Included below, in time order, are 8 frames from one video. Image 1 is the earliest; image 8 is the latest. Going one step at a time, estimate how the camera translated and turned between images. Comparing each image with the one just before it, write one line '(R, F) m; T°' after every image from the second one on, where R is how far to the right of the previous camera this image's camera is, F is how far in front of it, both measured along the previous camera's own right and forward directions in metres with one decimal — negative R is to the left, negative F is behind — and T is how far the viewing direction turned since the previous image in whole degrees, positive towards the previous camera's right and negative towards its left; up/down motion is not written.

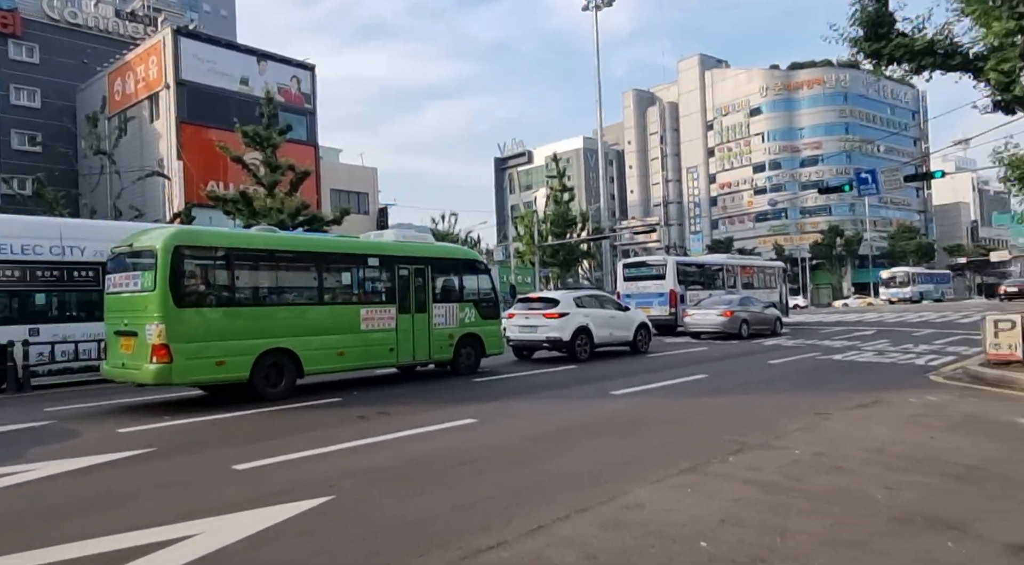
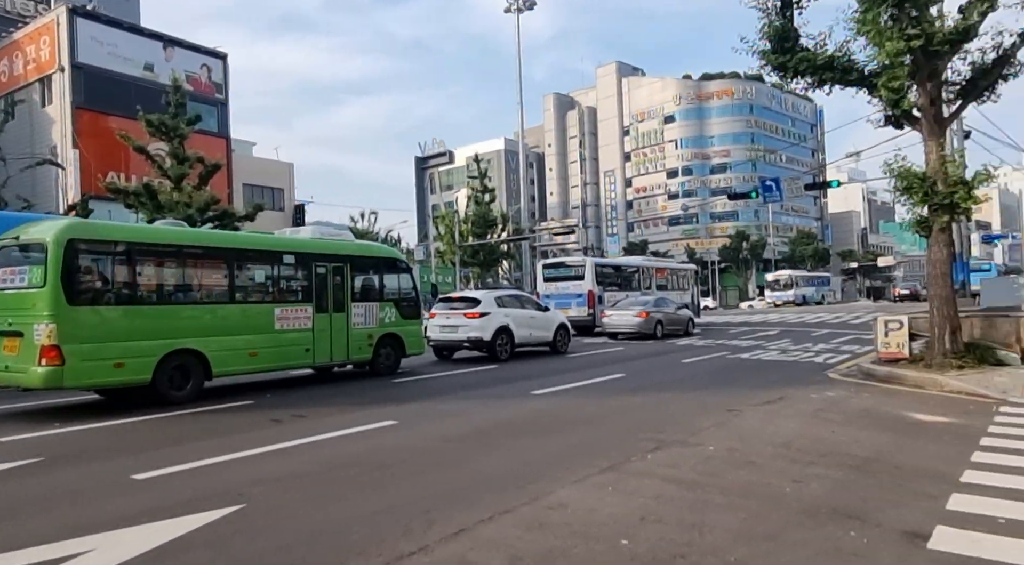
(0.0, +0.1) m; +7°
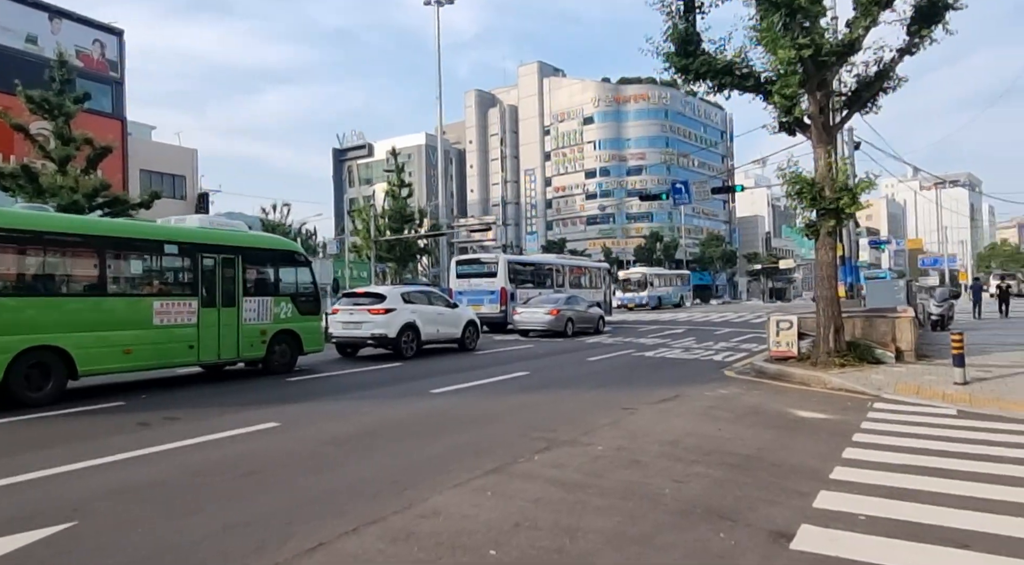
(+0.3, +0.3) m; +7°
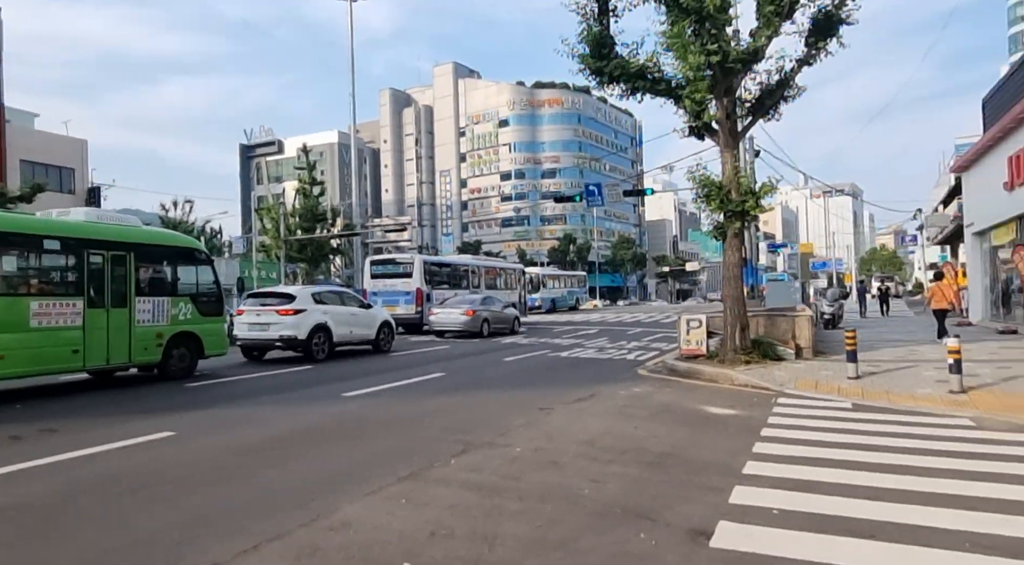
(0.0, +0.2) m; +7°
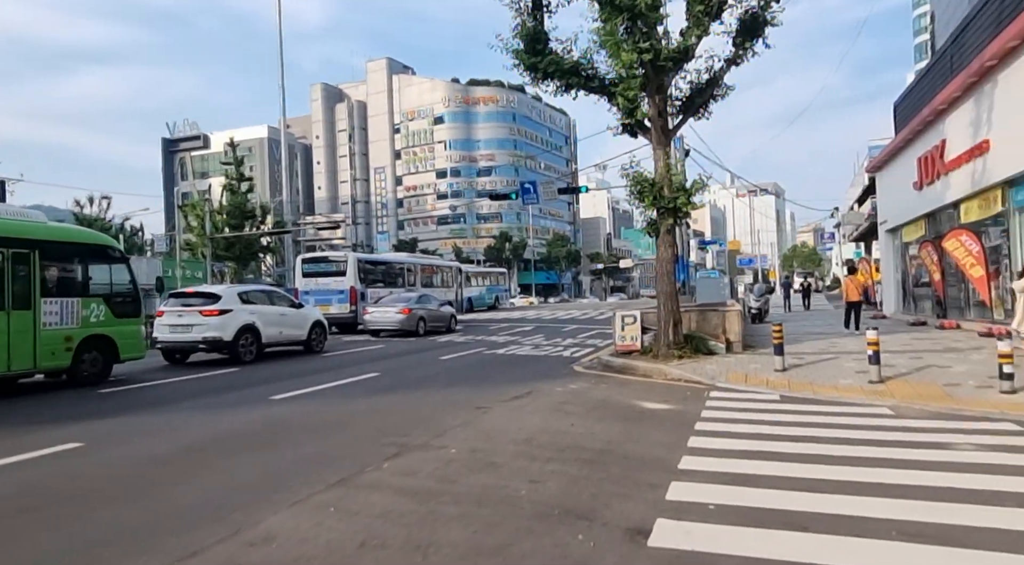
(0.0, +0.2) m; +5°
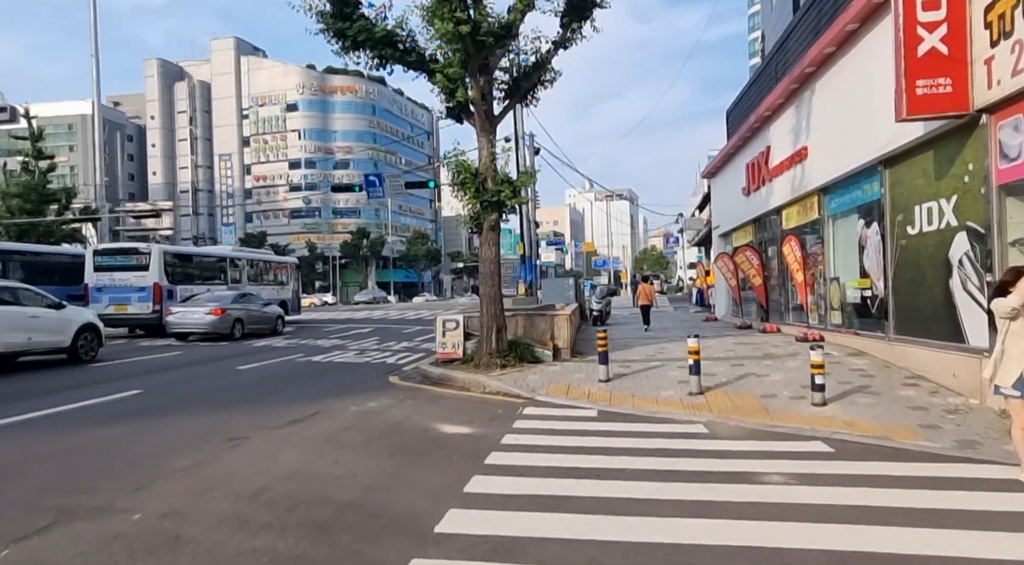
(+1.1, +1.4) m; +12°
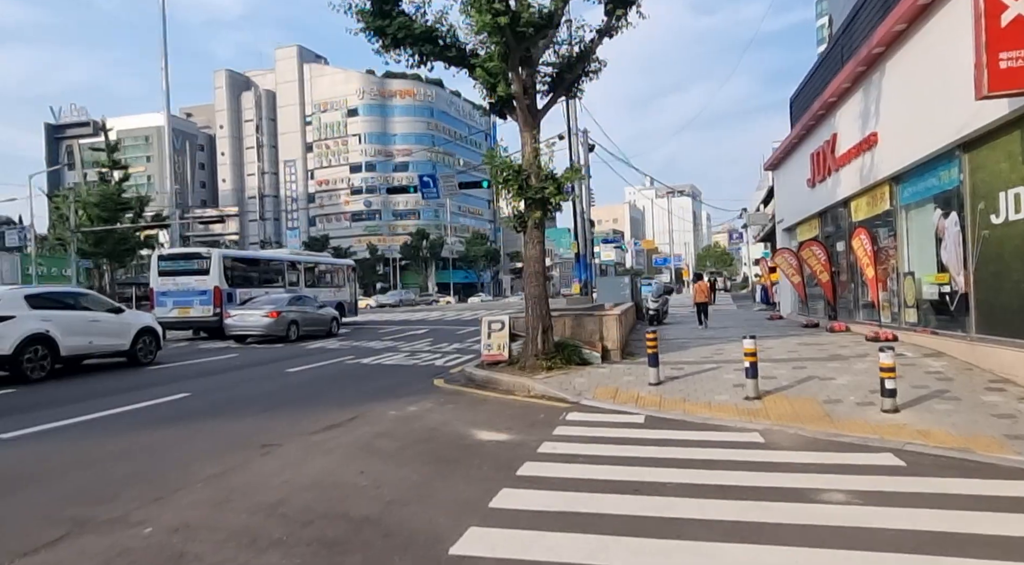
(+0.3, +0.4) m; -5°
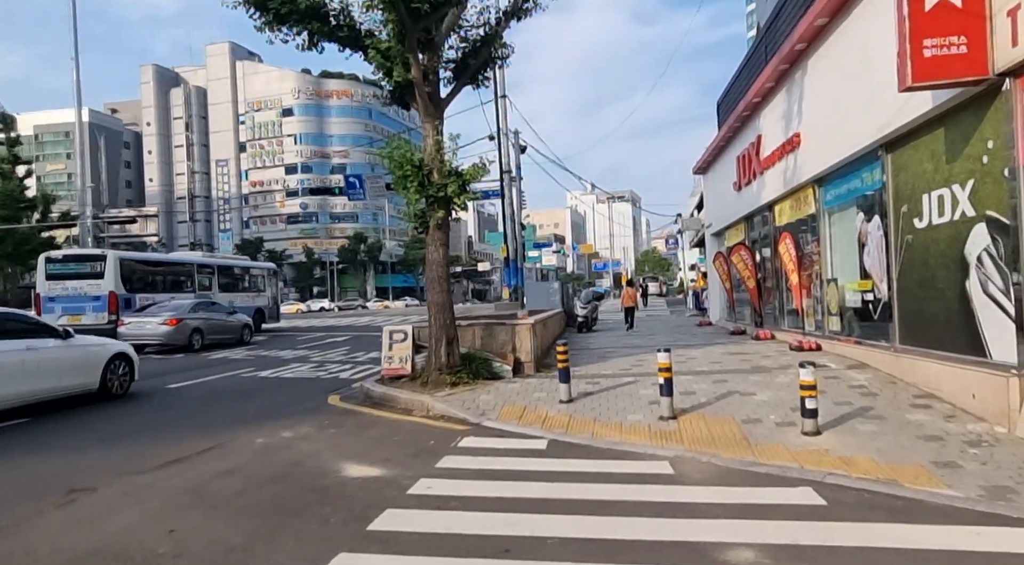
(+0.7, +1.0) m; +5°
